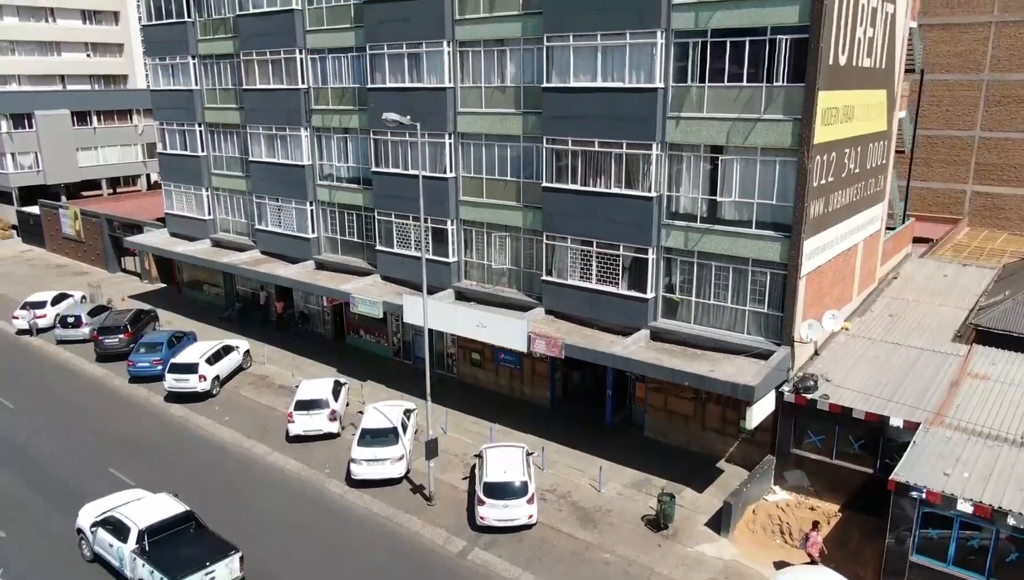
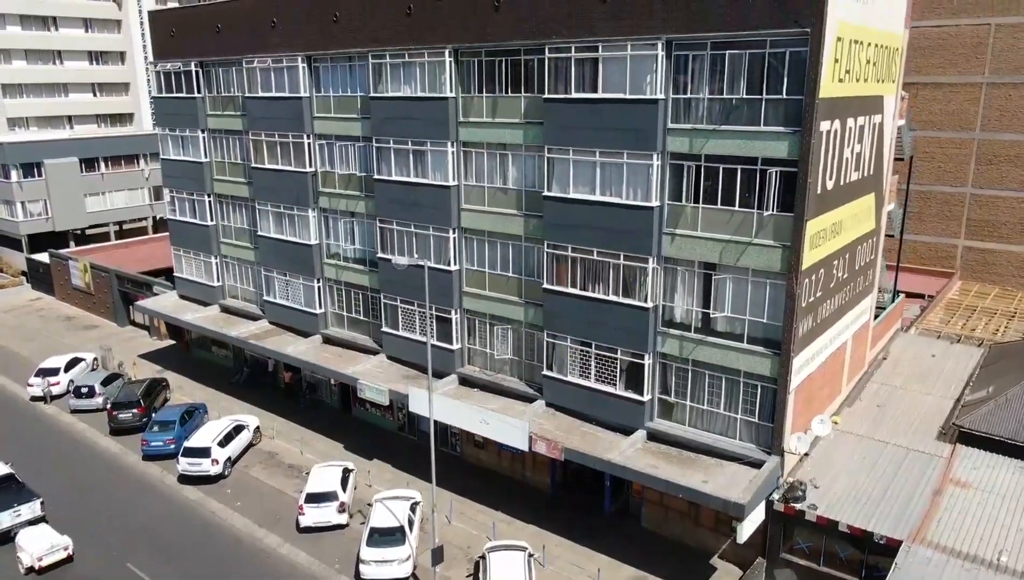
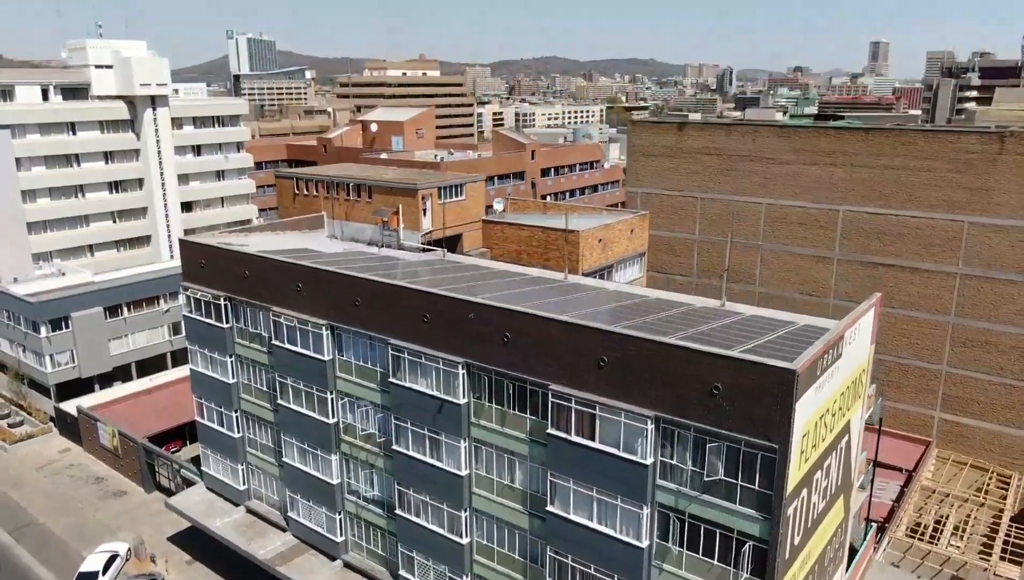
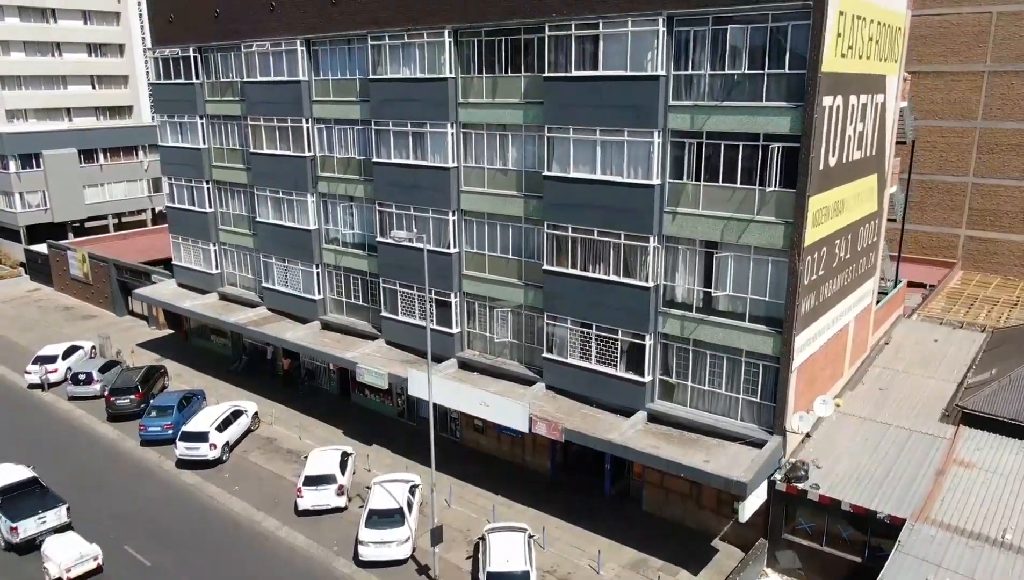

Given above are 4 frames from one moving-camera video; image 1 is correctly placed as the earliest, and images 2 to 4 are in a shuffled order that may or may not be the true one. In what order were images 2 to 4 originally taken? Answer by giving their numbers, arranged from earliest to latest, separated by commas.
4, 2, 3
